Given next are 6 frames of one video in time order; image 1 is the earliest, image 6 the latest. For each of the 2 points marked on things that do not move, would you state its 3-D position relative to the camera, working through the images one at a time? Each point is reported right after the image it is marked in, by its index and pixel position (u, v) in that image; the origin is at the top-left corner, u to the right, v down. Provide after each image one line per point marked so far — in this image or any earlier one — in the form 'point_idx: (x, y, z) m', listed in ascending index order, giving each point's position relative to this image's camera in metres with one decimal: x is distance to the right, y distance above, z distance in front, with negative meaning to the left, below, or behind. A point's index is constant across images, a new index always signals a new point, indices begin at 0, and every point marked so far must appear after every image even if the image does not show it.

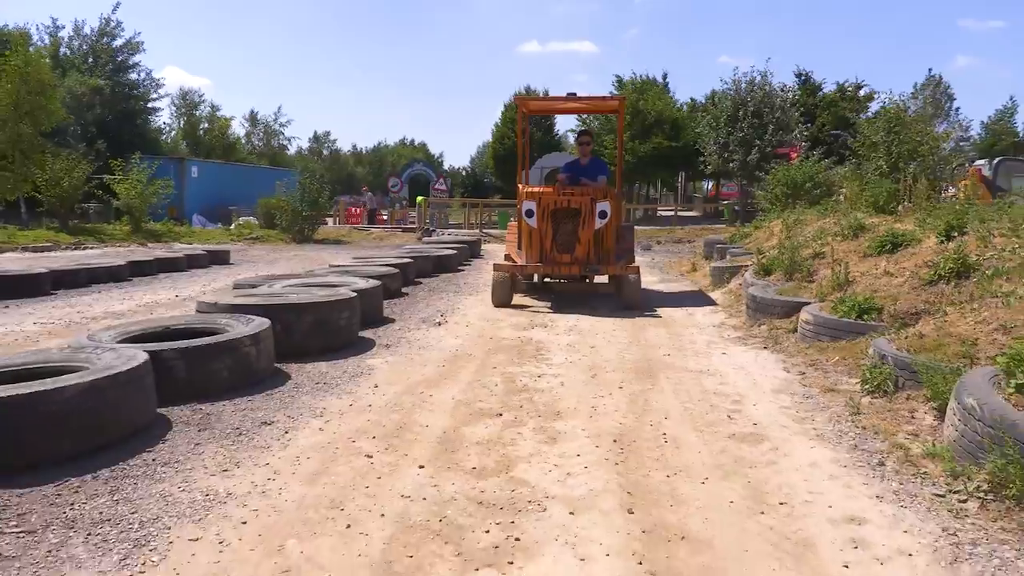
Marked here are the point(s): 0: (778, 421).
0: (+1.7, -0.9, +5.4) m
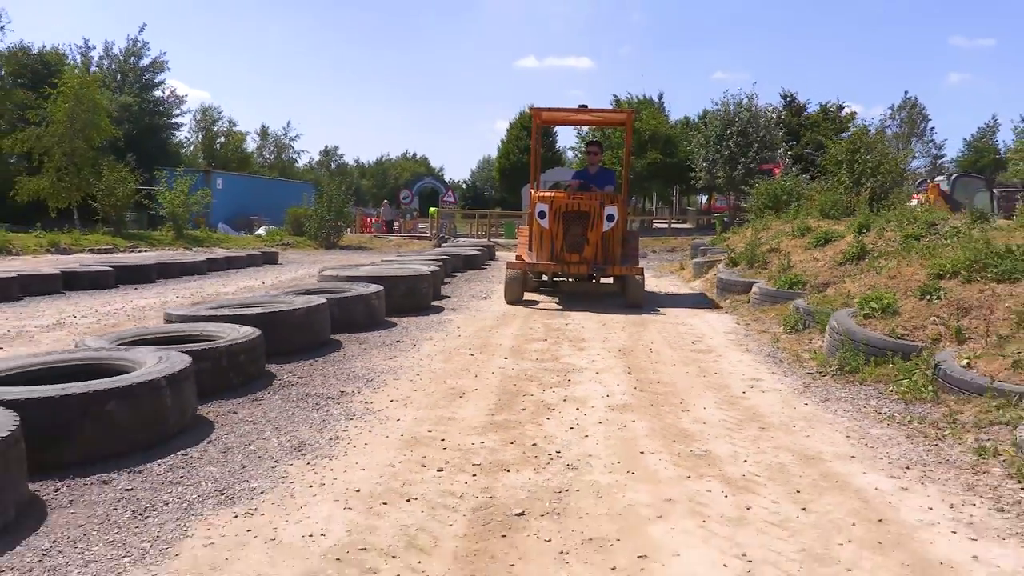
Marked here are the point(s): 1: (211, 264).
0: (+2.2, -0.6, +8.4) m
1: (-6.7, +0.5, +18.1) m
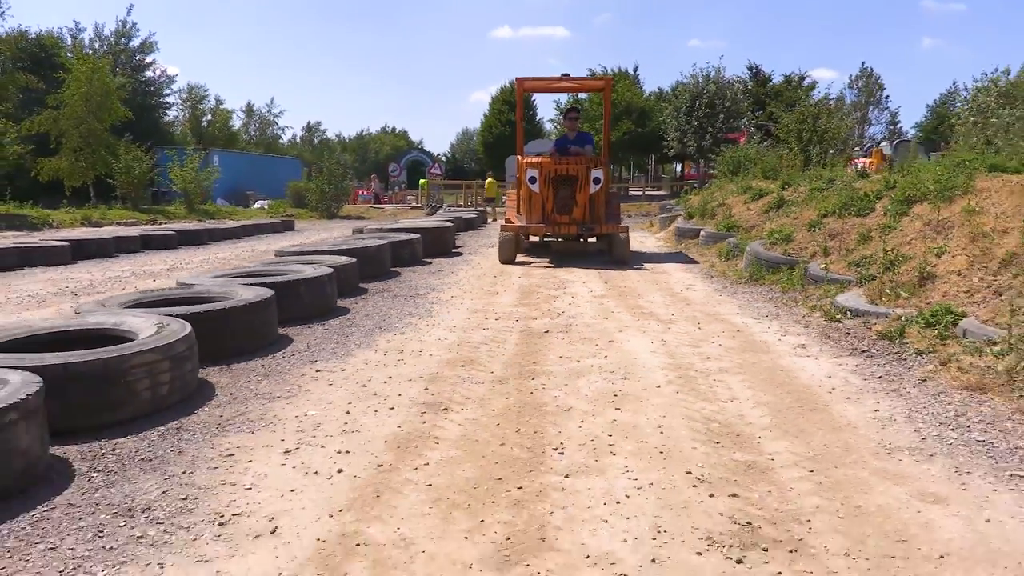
0: (+2.3, +0.3, +11.6) m
1: (-6.8, +1.5, +21.0) m
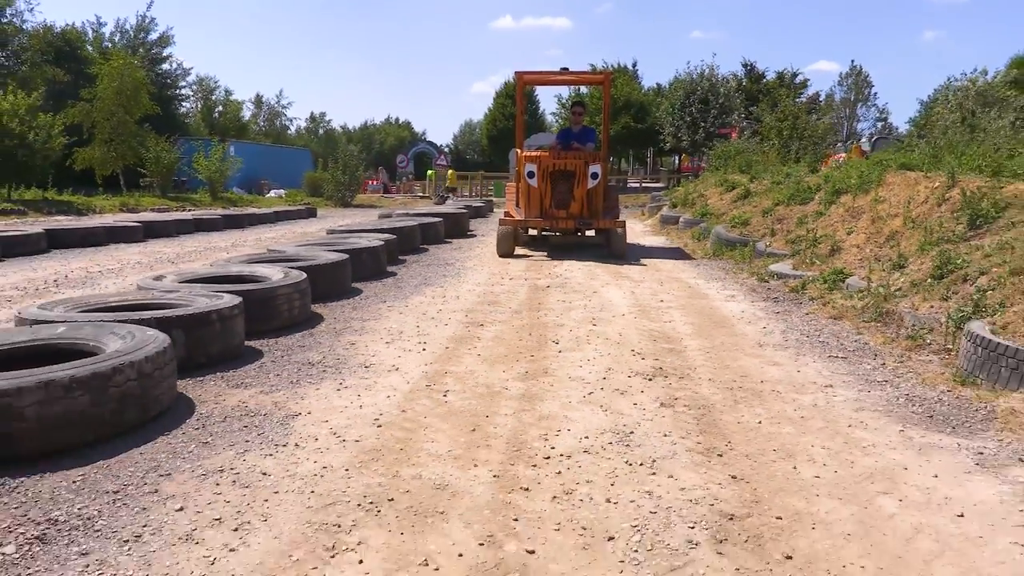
0: (+2.4, +0.7, +14.1) m
1: (-6.7, +2.1, +23.4) m
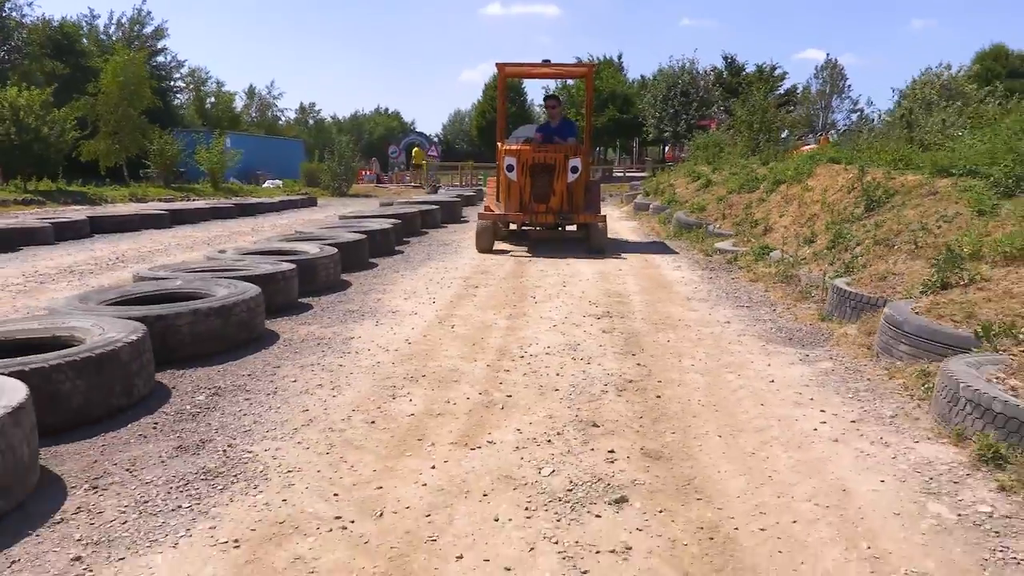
0: (+2.2, +1.1, +16.1) m
1: (-7.0, +2.6, +25.4) m
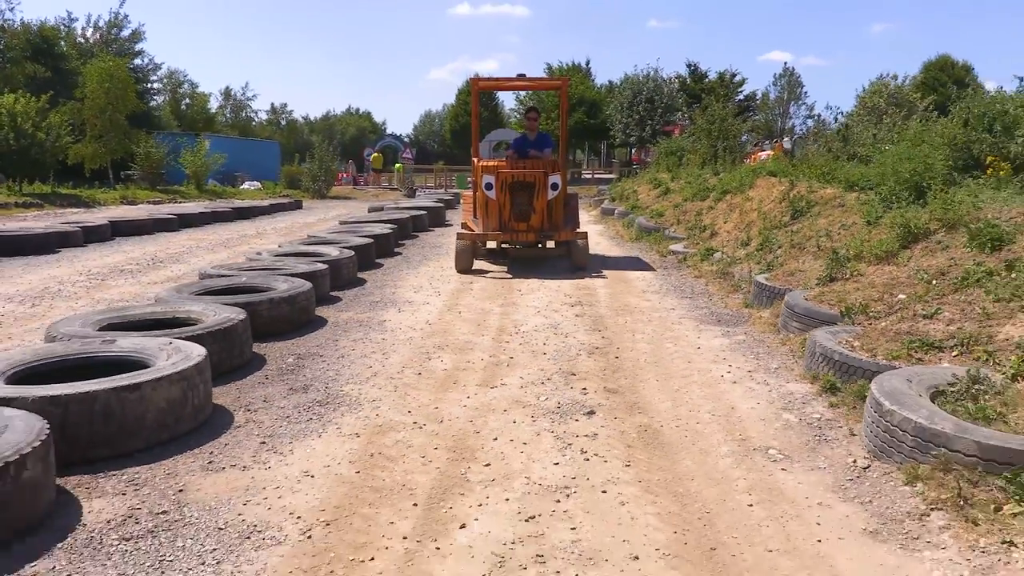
0: (+1.8, +1.2, +18.2) m
1: (-7.8, +2.6, +27.1) m
